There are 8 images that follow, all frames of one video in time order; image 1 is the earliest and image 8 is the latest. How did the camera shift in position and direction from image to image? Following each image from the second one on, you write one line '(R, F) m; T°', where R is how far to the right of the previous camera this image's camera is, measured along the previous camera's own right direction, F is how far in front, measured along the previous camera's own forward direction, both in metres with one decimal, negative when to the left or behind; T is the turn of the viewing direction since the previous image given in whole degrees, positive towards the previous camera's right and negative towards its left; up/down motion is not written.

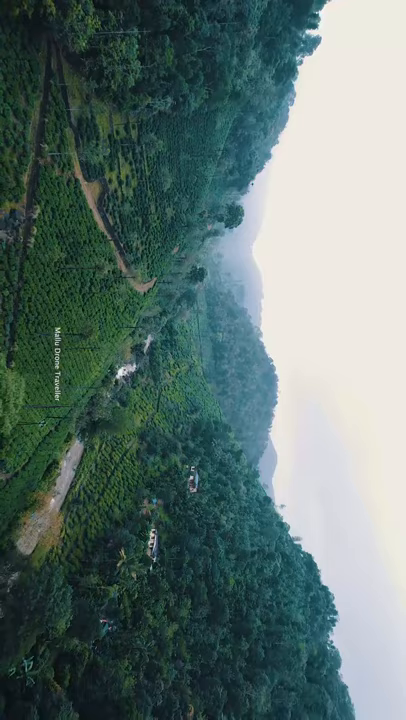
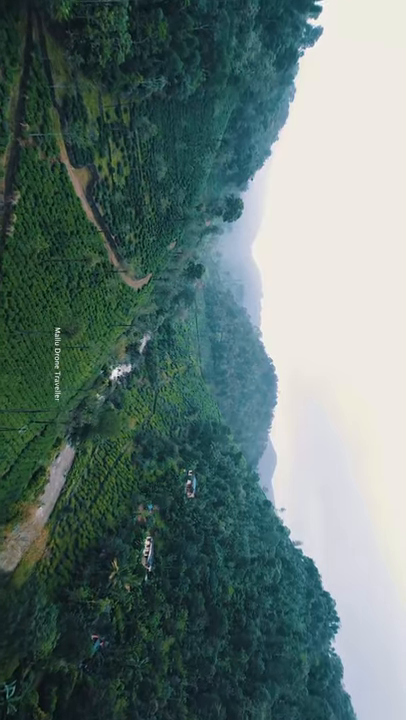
(+0.1, +1.8) m; 0°
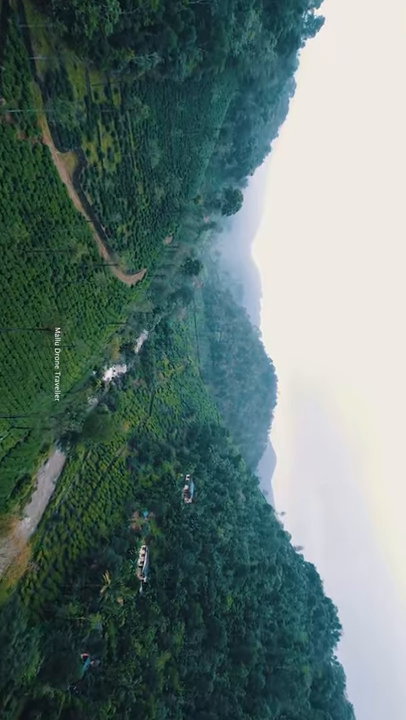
(+0.1, +1.8) m; 0°
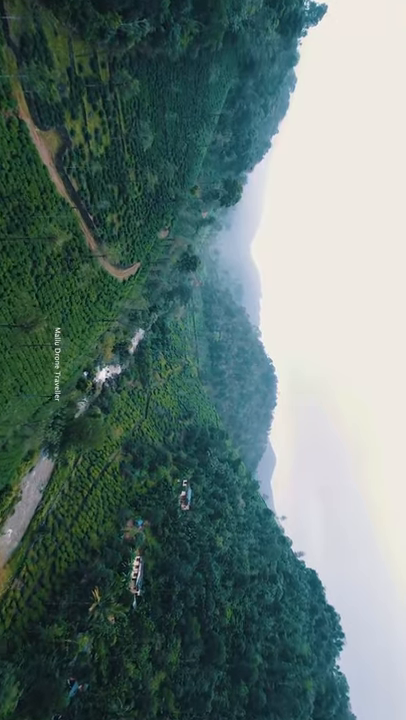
(+0.2, +2.1) m; 0°
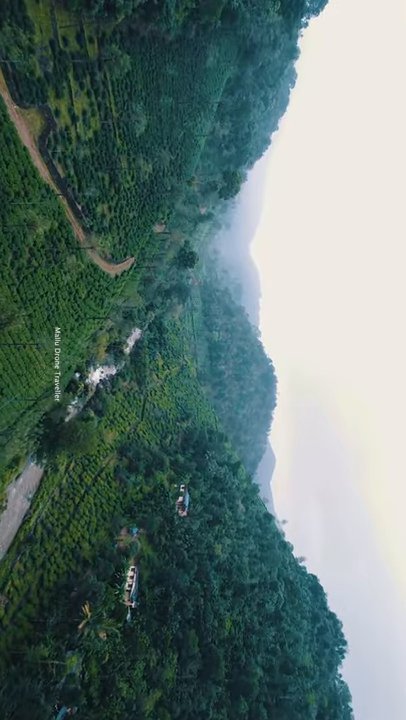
(+0.1, +1.7) m; 0°
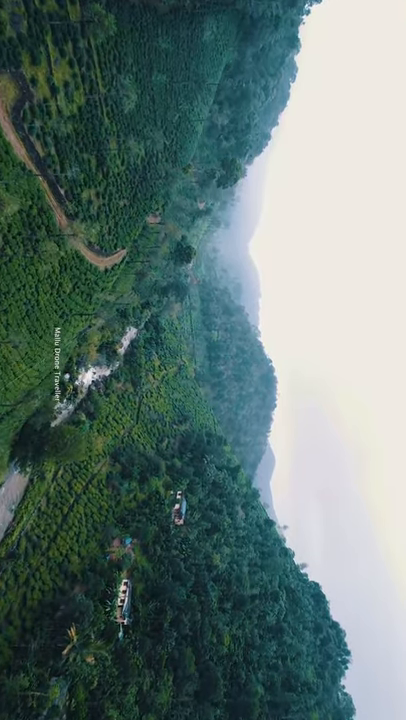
(+0.1, +2.1) m; 0°
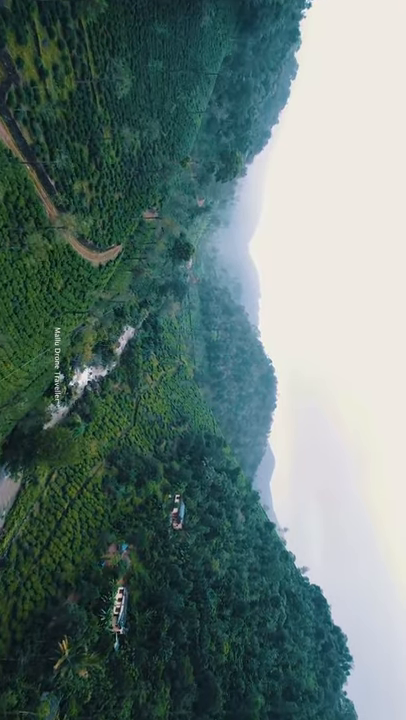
(+0.1, +1.1) m; 0°
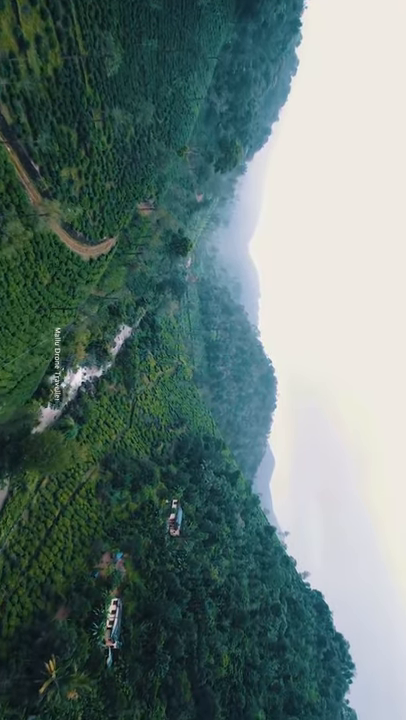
(+0.1, +1.5) m; 0°
